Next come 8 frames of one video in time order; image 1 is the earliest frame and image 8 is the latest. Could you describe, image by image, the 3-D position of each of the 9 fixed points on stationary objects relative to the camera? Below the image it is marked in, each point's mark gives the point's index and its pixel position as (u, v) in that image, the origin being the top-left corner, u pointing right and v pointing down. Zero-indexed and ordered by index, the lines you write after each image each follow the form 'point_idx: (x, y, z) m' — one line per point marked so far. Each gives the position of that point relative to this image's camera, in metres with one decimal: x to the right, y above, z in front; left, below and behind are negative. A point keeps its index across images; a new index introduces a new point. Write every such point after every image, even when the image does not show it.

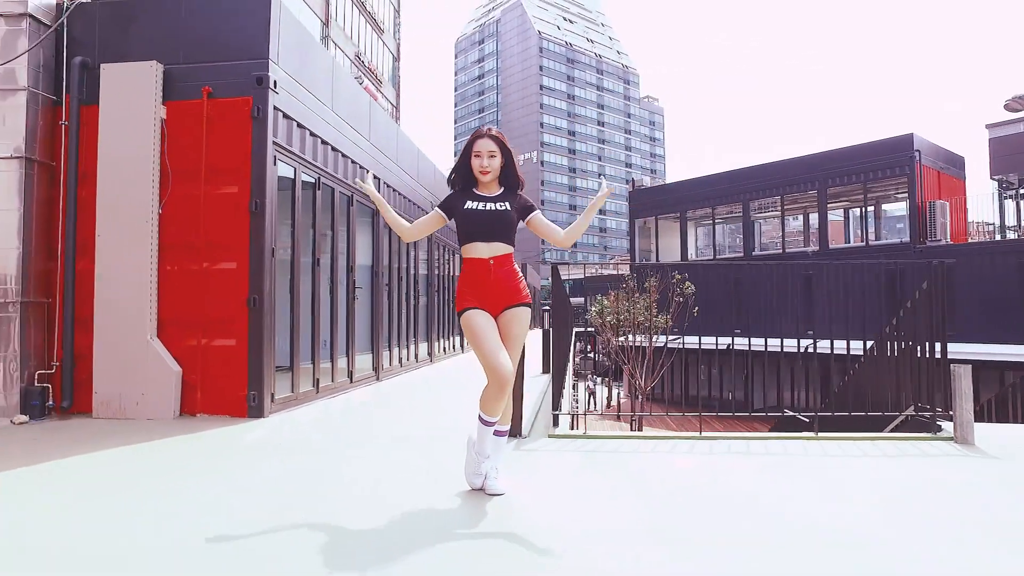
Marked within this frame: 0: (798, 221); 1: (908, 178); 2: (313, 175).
0: (+9.6, +2.4, +19.0) m
1: (+11.5, +3.3, +16.0) m
2: (-2.2, +1.3, +6.3) m
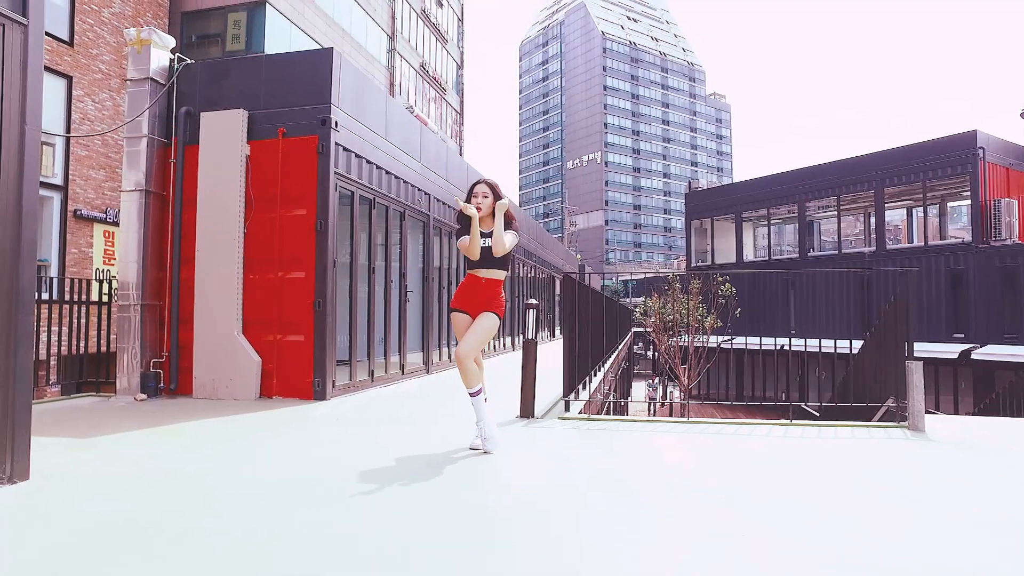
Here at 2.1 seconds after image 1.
0: (+11.3, +2.3, +18.7) m
1: (+12.8, +3.2, +15.5) m
2: (-1.9, +1.2, +7.3) m
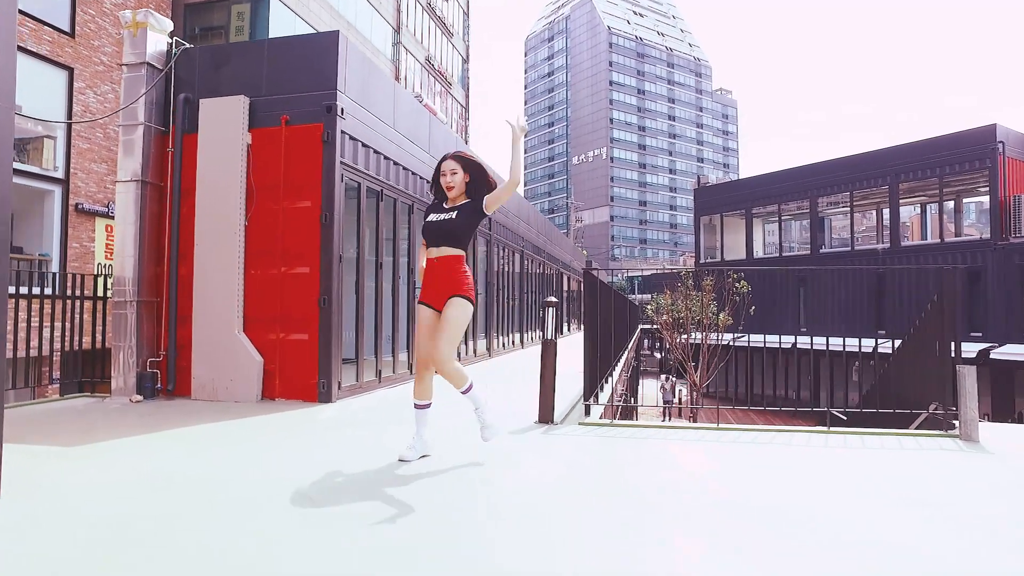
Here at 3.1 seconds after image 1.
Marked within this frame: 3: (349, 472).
0: (+11.6, +2.4, +18.2) m
1: (+13.1, +3.3, +15.0) m
2: (-1.7, +1.3, +7.0) m
3: (-1.1, -1.3, +3.9) m
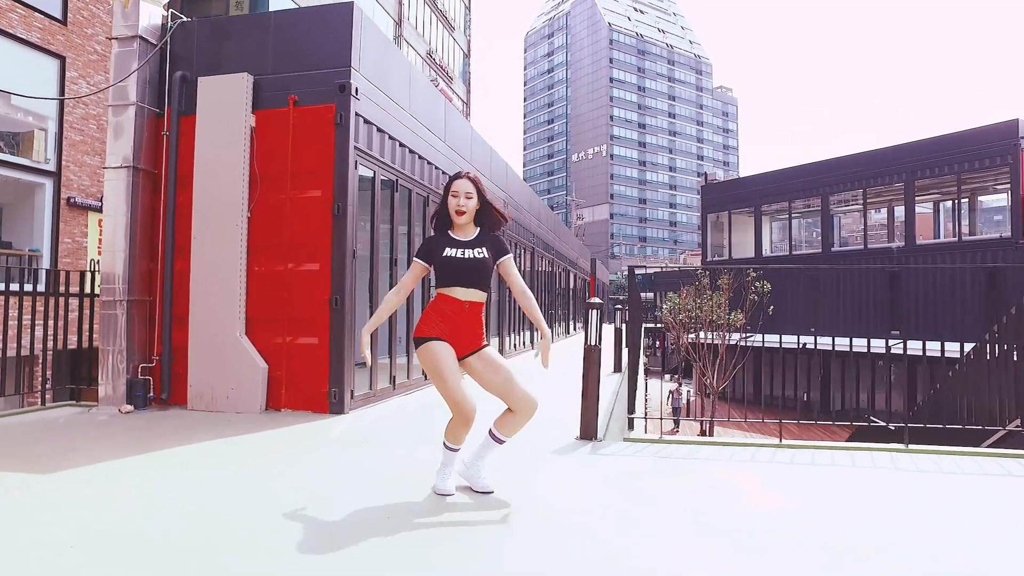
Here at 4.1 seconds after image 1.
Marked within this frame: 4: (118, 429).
0: (+11.8, +2.4, +17.7) m
1: (+13.3, +3.3, +14.5) m
2: (-1.4, +1.3, +6.4) m
3: (-0.8, -1.3, +3.3) m
4: (-3.4, -1.2, +4.8) m
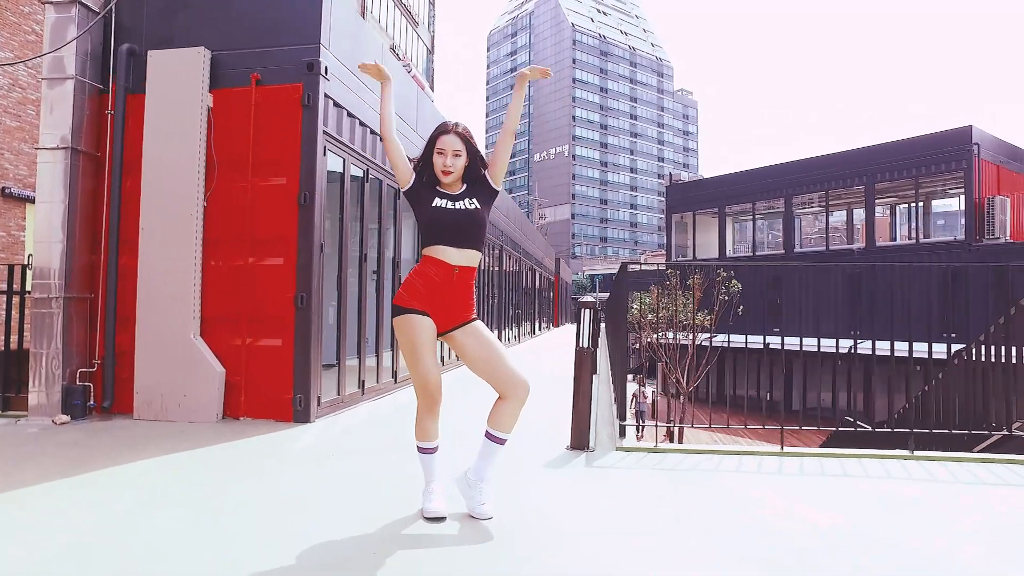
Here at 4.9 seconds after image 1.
0: (+10.8, +2.4, +18.2) m
1: (+12.5, +3.2, +15.1) m
2: (-1.6, +1.3, +6.0) m
3: (-0.8, -1.2, +3.0) m
4: (-3.5, -1.2, +4.2) m
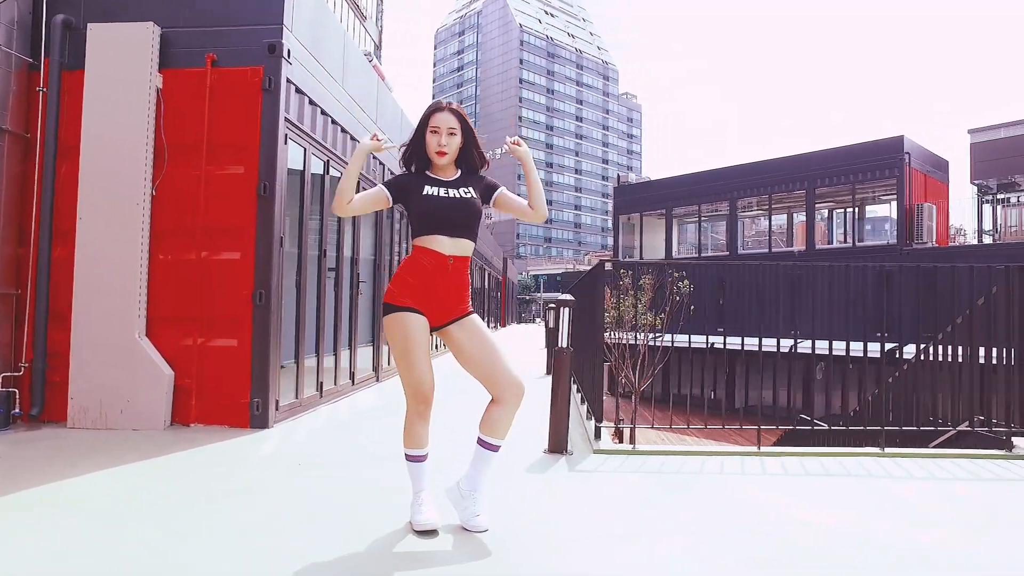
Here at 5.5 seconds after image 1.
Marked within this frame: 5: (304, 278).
0: (+9.3, +2.4, +19.0) m
1: (+11.3, +3.2, +16.1) m
2: (-2.0, +1.3, +5.7) m
3: (-0.9, -1.2, +2.8) m
4: (-3.7, -1.2, +3.8) m
5: (-2.0, +0.1, +5.4) m
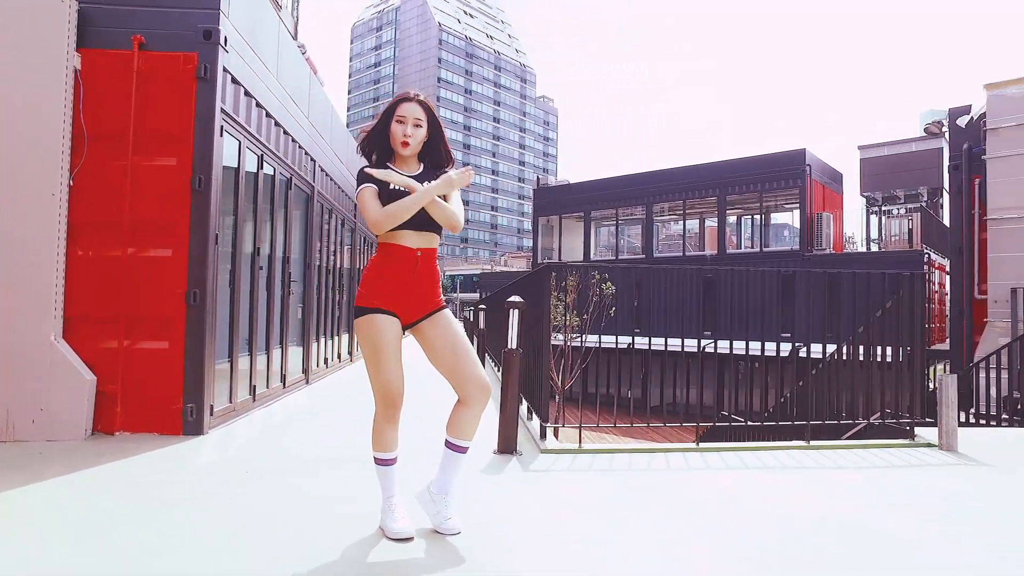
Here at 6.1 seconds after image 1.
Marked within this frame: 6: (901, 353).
0: (+6.7, +2.3, +20.3) m
1: (+9.1, +3.1, +17.7) m
2: (-2.5, +1.3, +5.5) m
3: (-1.1, -1.2, +2.7) m
4: (-4.0, -1.1, +3.3) m
5: (-2.5, +0.1, +5.1) m
6: (+4.0, -0.7, +5.7) m
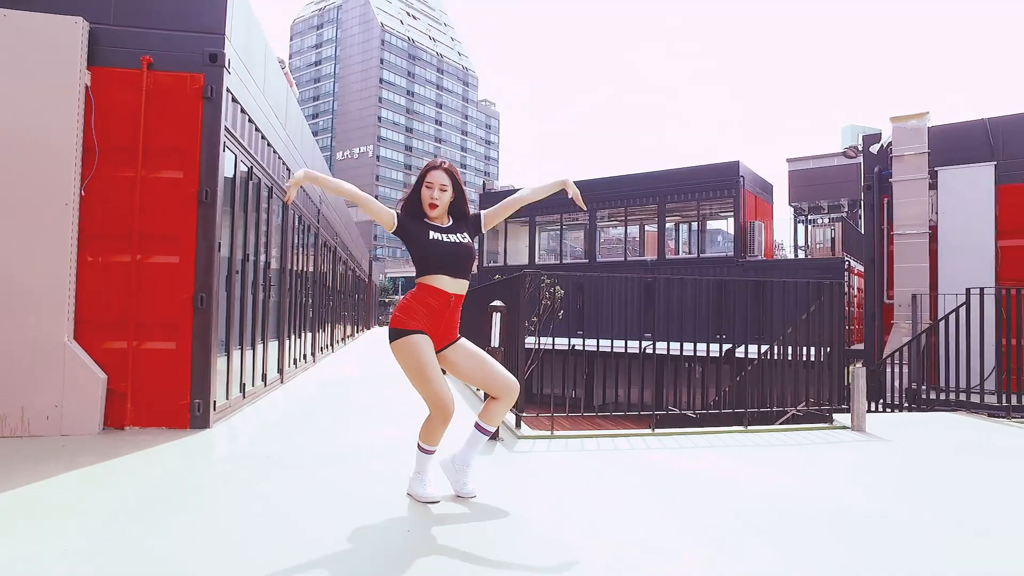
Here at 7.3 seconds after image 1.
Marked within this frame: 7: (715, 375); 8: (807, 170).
0: (+4.9, +2.1, +21.4) m
1: (+7.6, +2.9, +19.1) m
2: (-2.8, +1.3, +5.8) m
3: (-1.1, -1.3, +3.1) m
4: (-4.0, -1.2, +3.5) m
5: (-2.7, +0.1, +5.4) m
6: (+3.7, -0.7, +6.7) m
7: (+4.5, -1.9, +12.1) m
8: (+10.2, +4.0, +19.2) m
